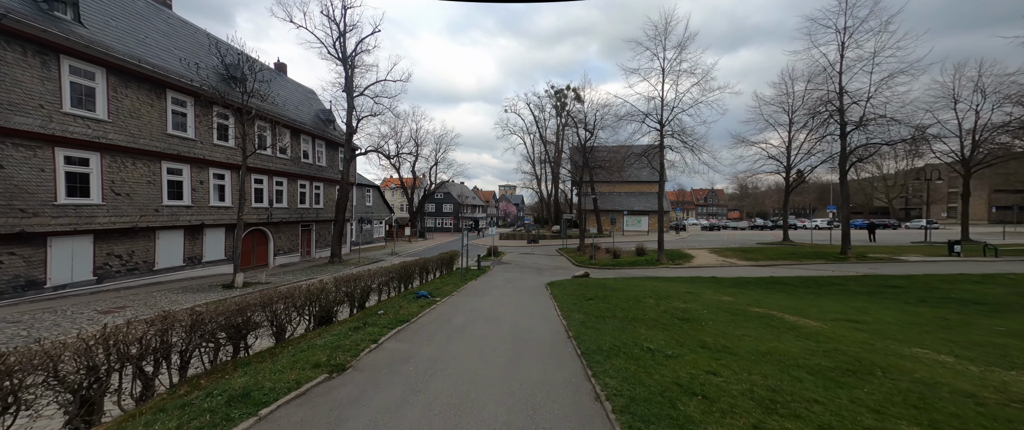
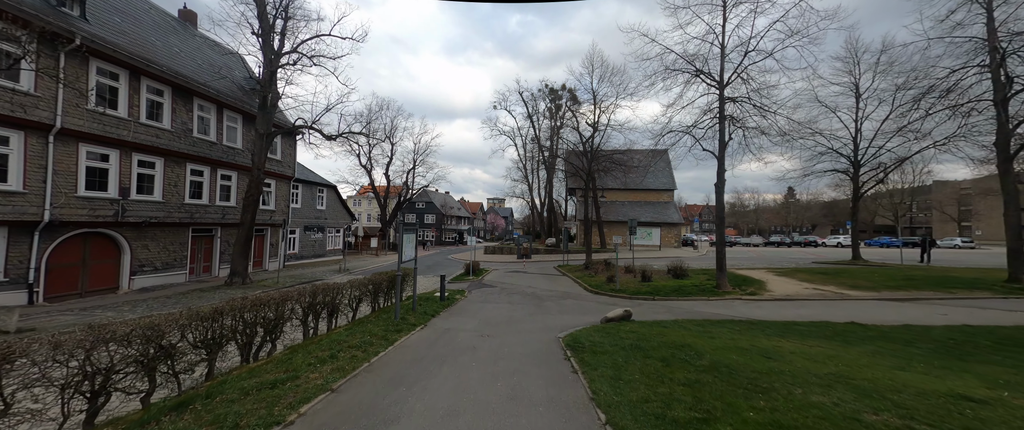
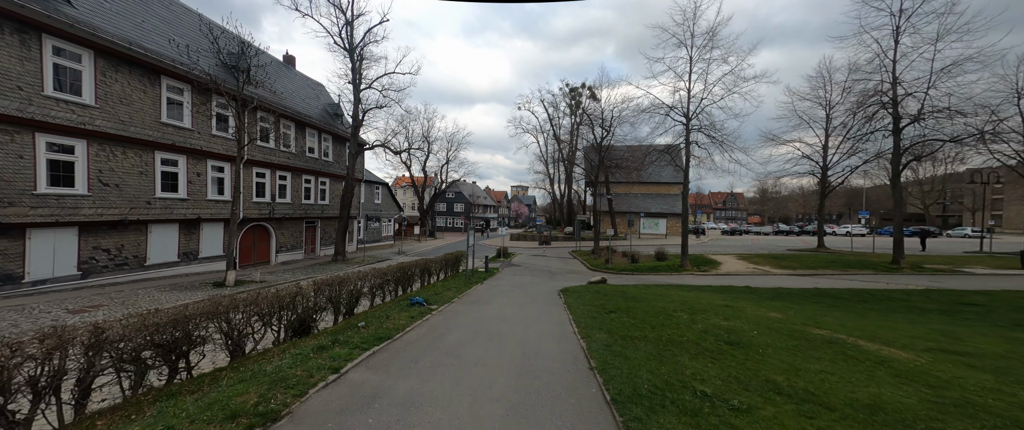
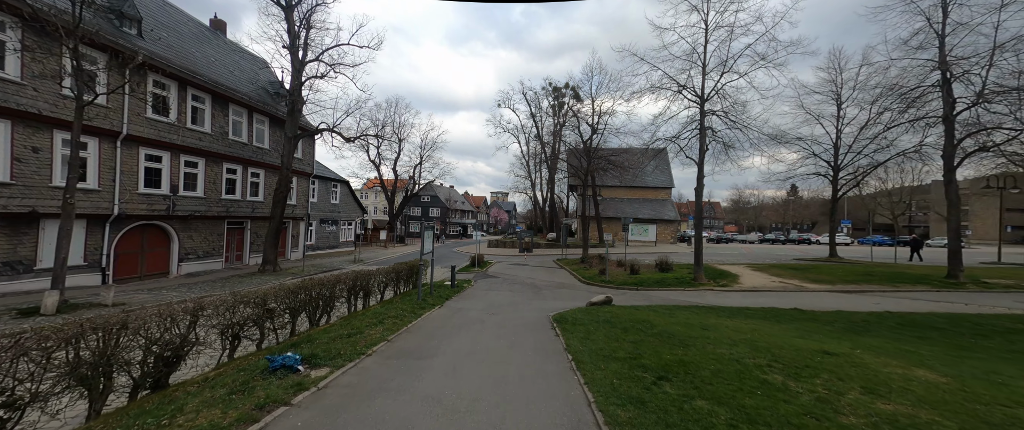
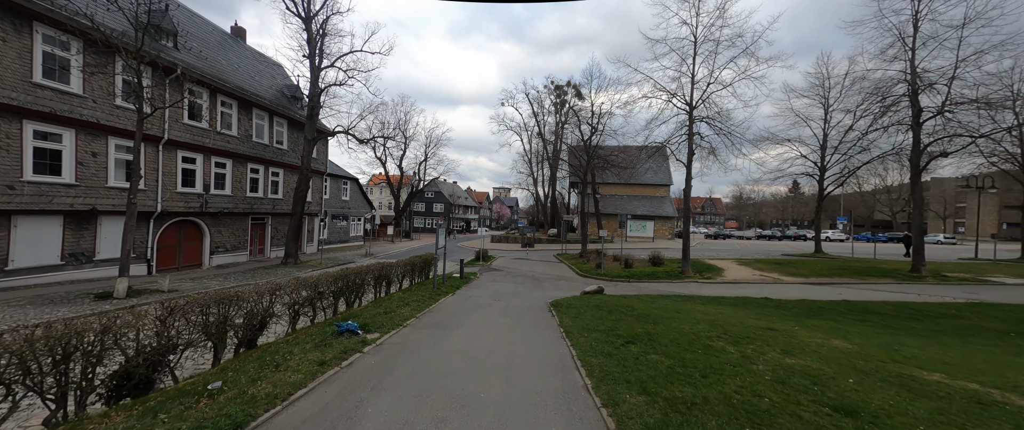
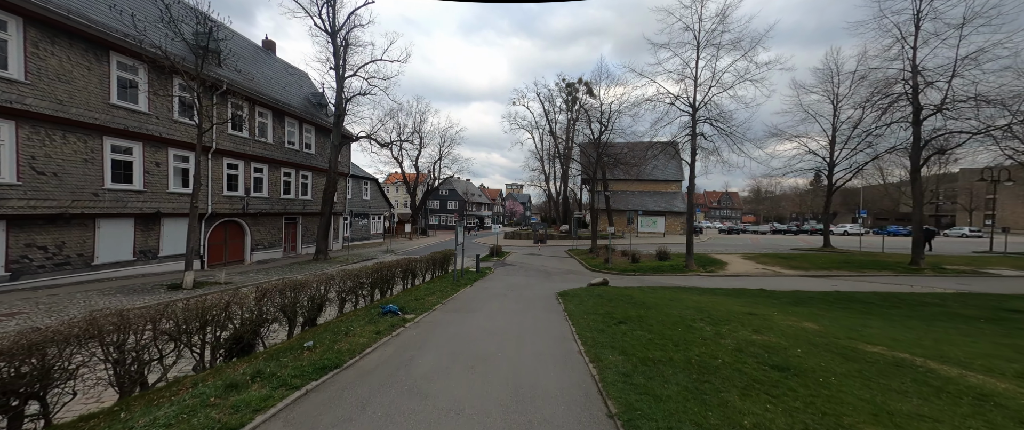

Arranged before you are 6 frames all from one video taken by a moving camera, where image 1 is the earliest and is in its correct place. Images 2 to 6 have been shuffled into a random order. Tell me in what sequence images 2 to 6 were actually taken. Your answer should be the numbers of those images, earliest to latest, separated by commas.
3, 6, 5, 4, 2
